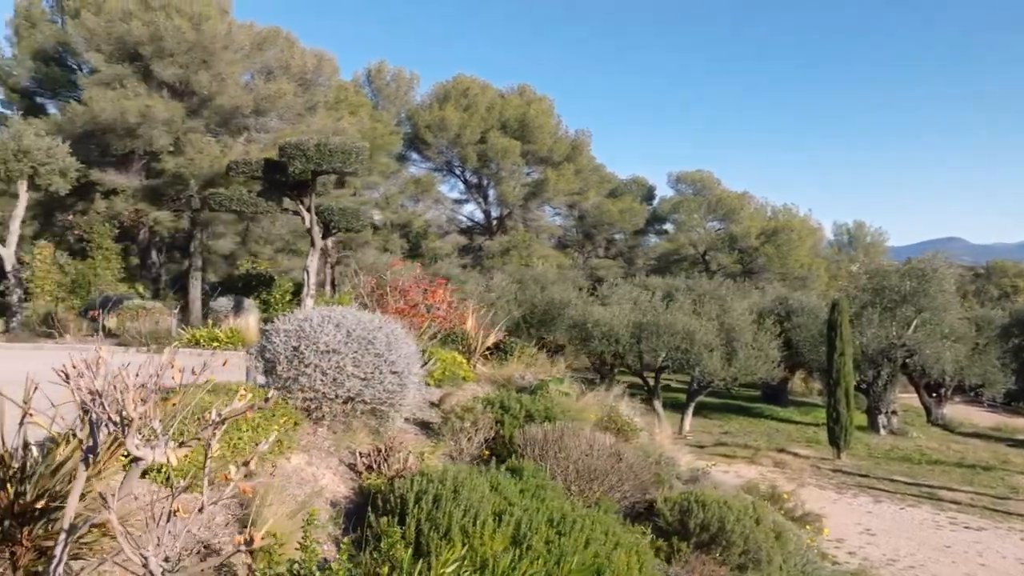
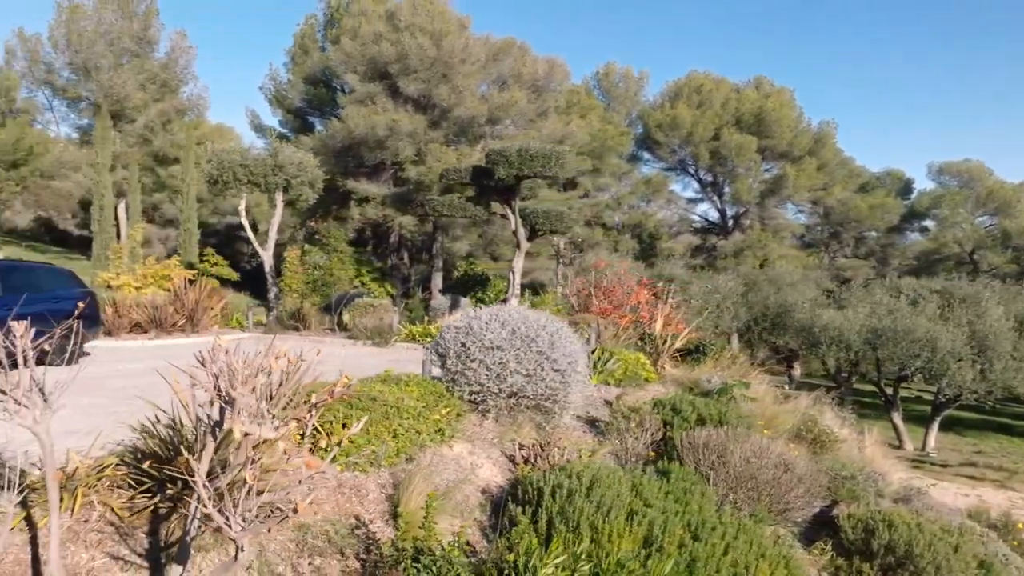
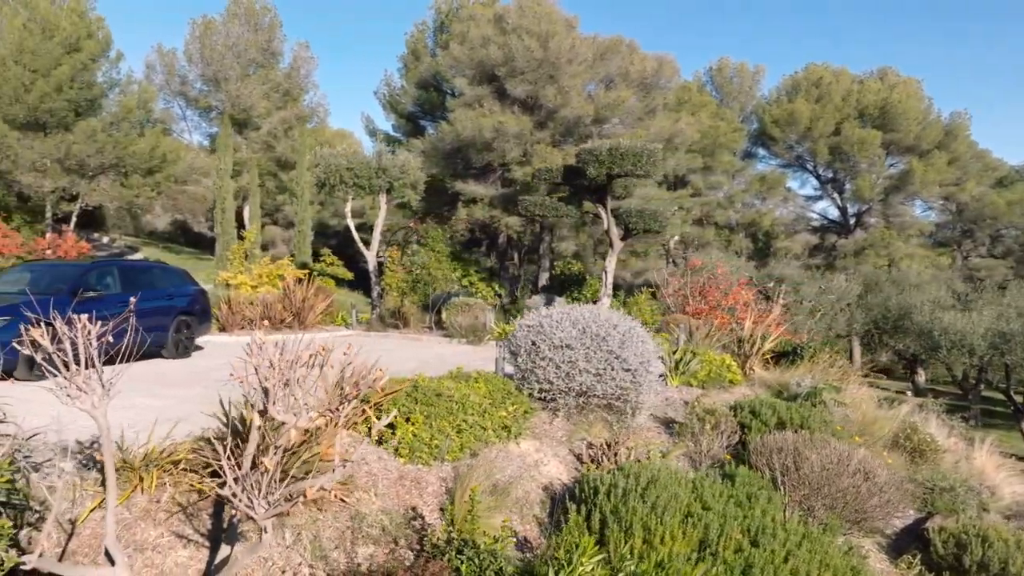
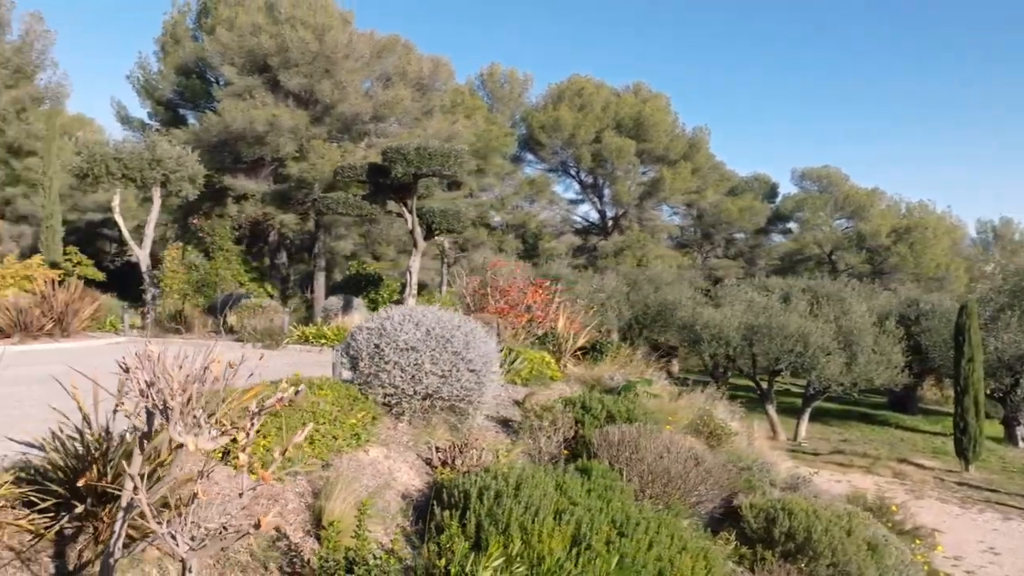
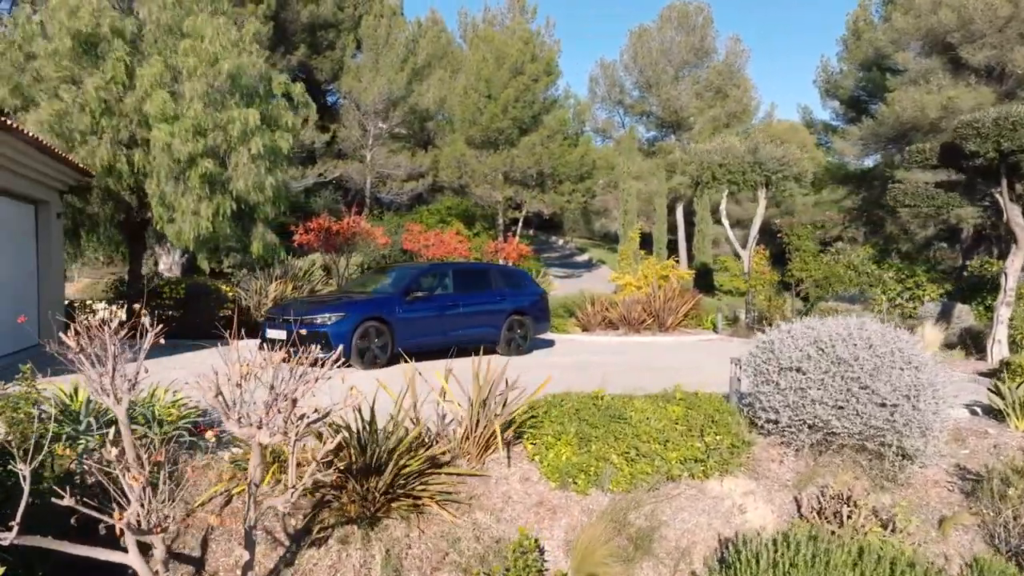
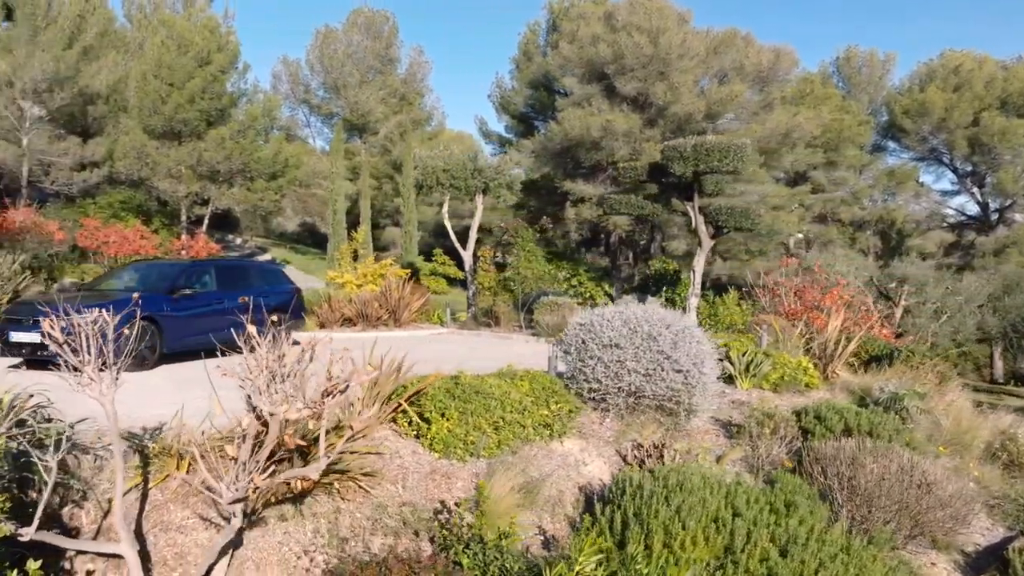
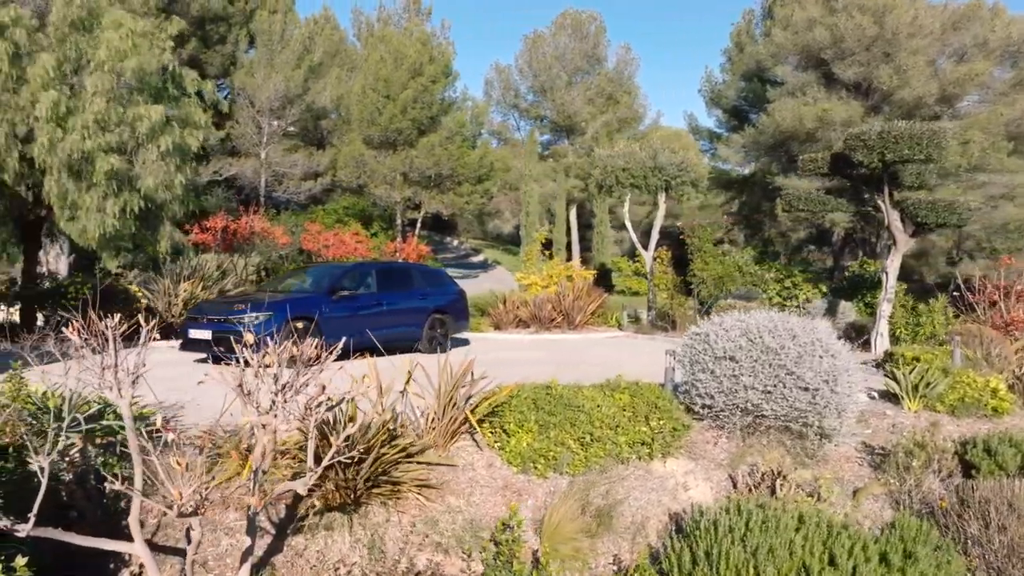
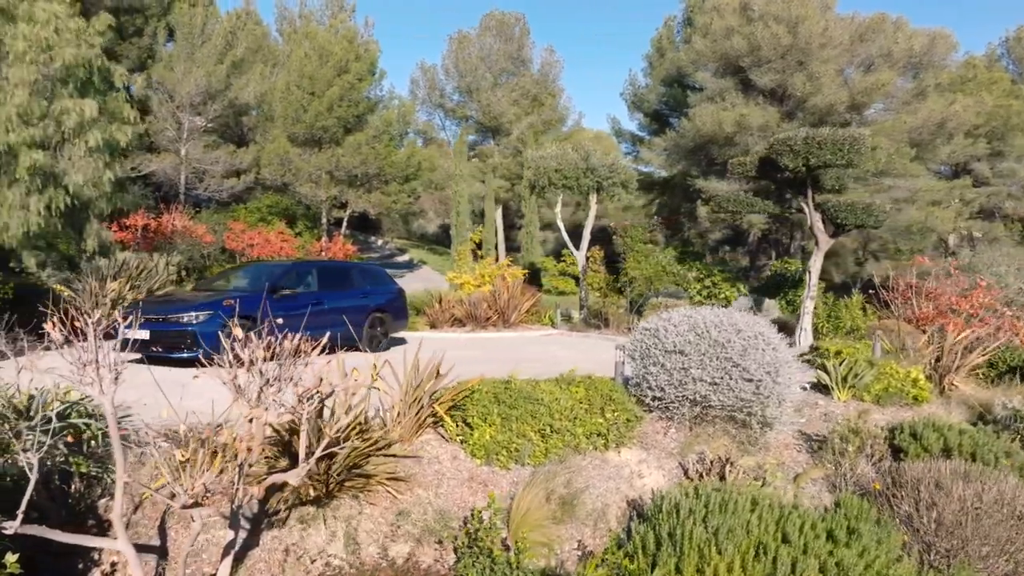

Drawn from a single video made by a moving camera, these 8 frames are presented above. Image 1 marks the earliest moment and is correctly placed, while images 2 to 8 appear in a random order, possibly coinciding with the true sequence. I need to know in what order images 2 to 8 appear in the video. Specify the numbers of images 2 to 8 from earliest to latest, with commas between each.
4, 2, 3, 6, 8, 7, 5
